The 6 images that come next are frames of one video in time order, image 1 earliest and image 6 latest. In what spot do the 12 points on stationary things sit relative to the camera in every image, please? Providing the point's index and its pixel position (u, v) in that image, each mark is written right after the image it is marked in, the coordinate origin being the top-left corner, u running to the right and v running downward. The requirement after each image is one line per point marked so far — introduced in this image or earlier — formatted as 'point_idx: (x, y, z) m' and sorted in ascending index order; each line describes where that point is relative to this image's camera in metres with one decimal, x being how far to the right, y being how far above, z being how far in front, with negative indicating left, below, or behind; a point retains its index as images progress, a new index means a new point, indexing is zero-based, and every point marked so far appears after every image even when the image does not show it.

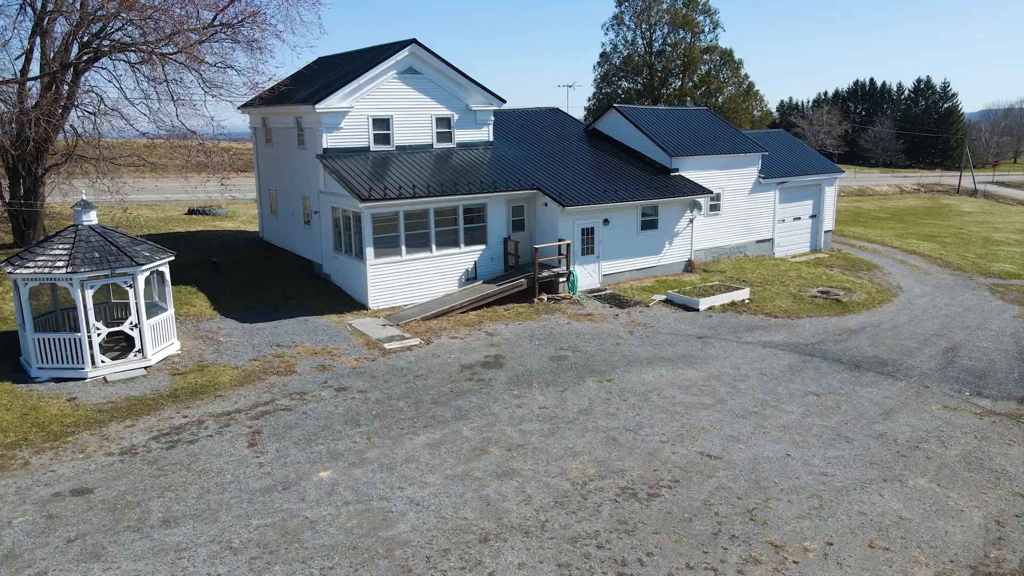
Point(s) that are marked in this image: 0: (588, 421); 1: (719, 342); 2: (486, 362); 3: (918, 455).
0: (+1.1, -2.0, +11.2) m
1: (+4.3, -1.1, +15.4) m
2: (-0.5, -1.4, +13.7) m
3: (+5.6, -2.3, +10.3) m
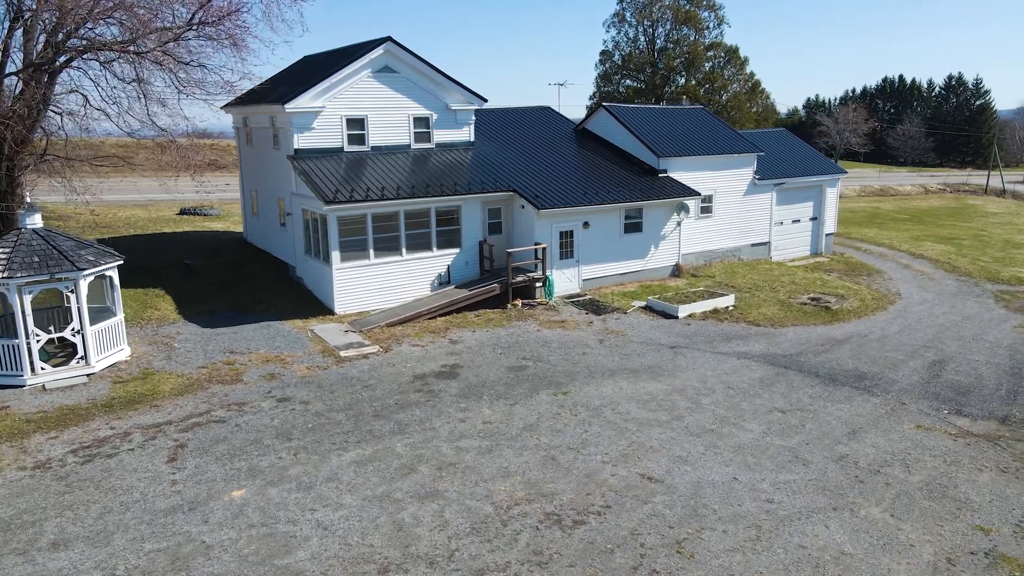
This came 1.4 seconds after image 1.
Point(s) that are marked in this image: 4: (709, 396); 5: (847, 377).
0: (+0.3, -2.1, +10.6) m
1: (+3.5, -1.3, +14.8) m
2: (-1.3, -1.5, +13.2) m
3: (+4.7, -2.5, +9.6) m
4: (+3.3, -1.8, +12.4) m
5: (+6.1, -1.6, +13.6) m
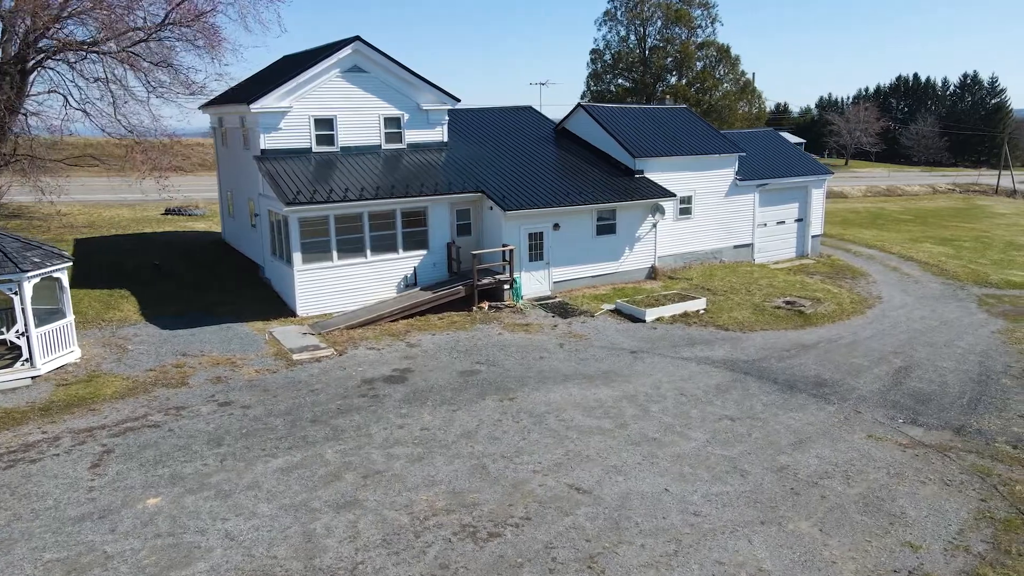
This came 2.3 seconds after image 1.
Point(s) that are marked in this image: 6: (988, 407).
0: (-0.7, -2.2, +10.4) m
1: (+2.7, -1.4, +14.5) m
2: (-2.2, -1.6, +13.1) m
3: (+3.8, -2.6, +9.3) m
4: (+2.4, -1.9, +12.1) m
5: (+5.2, -1.7, +13.3) m
6: (+7.8, -1.9, +12.2) m
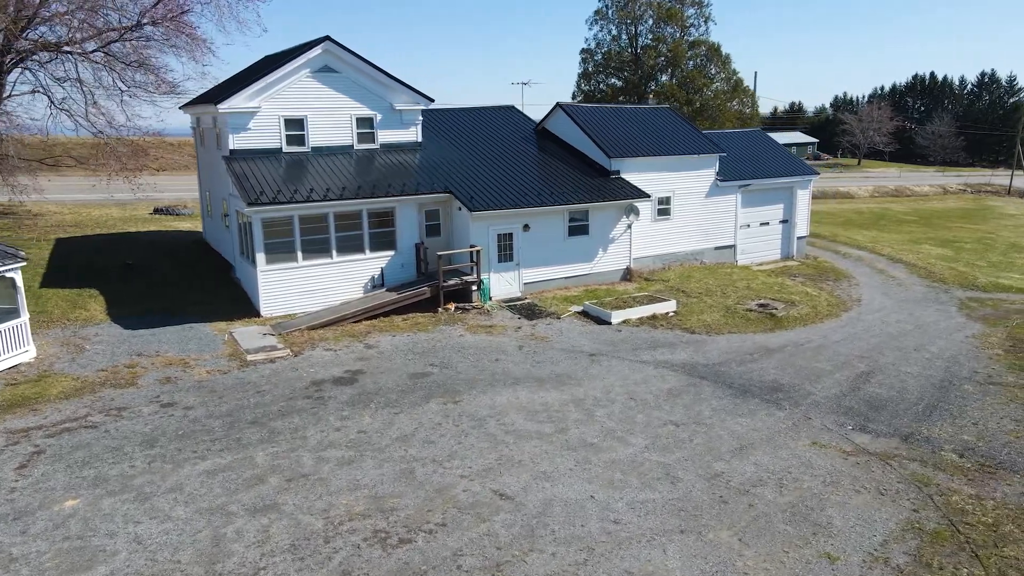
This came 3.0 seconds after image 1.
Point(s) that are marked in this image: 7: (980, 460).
0: (-1.6, -2.2, +10.3) m
1: (+1.9, -1.4, +14.3) m
2: (-3.0, -1.6, +13.0) m
3: (+2.8, -2.6, +9.1) m
4: (+1.5, -1.9, +12.0) m
5: (+4.4, -1.8, +13.1) m
6: (+6.9, -2.0, +11.9) m
7: (+6.4, -2.4, +10.3) m
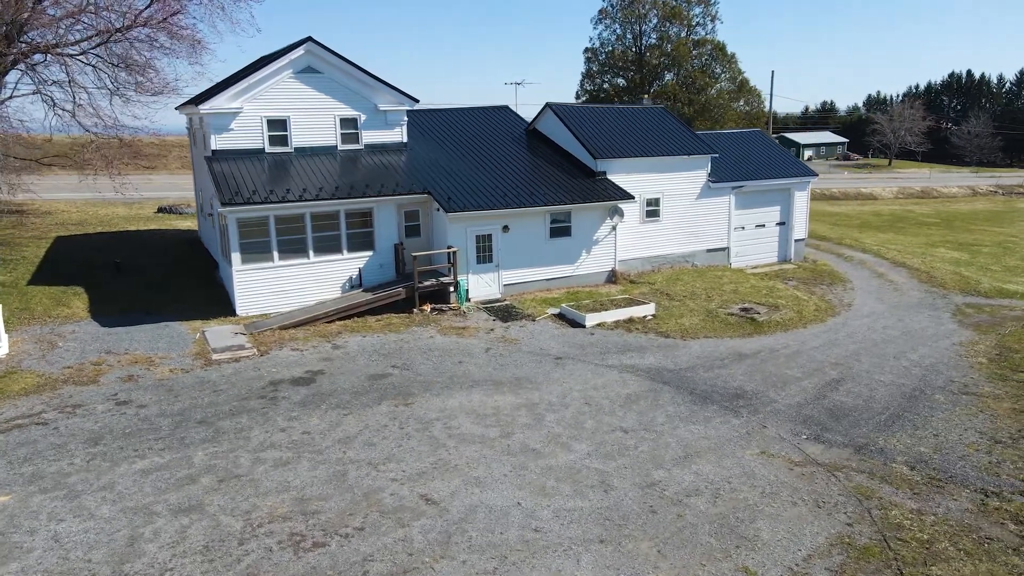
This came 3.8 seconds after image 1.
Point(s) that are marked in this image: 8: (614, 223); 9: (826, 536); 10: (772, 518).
0: (-2.4, -2.3, +10.3) m
1: (+1.2, -1.5, +14.2) m
2: (-3.7, -1.6, +13.1) m
3: (+1.9, -2.7, +8.9) m
4: (+0.7, -2.0, +11.9) m
5: (+3.6, -1.8, +12.8) m
6: (+6.1, -2.1, +11.6) m
7: (+5.6, -2.5, +10.0) m
8: (+2.8, +1.7, +20.0) m
9: (+3.6, -2.8, +8.5) m
10: (+3.1, -2.7, +8.9) m
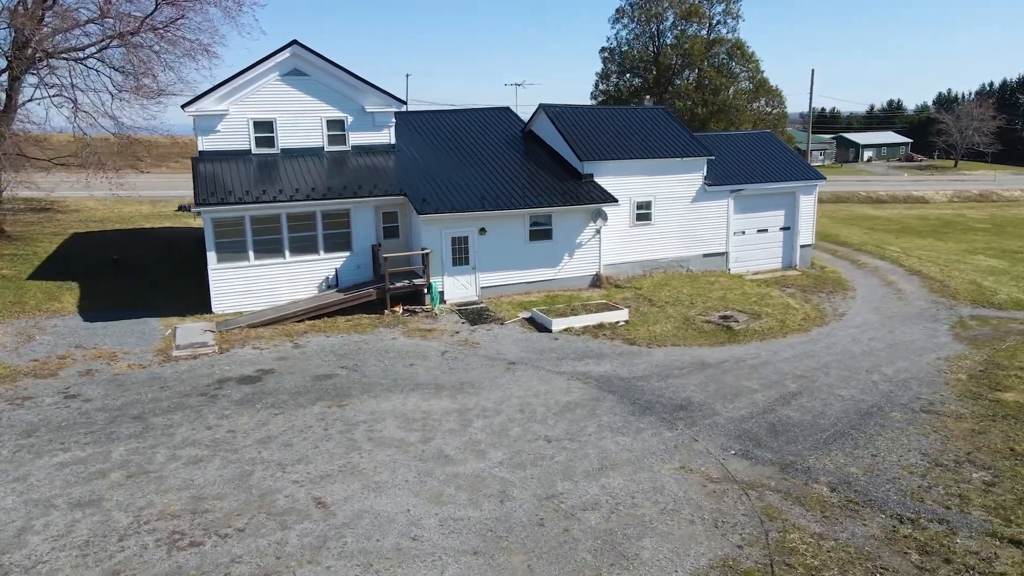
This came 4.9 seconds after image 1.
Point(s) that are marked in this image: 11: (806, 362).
0: (-3.6, -2.3, +10.5) m
1: (+0.3, -1.5, +14.0) m
2: (-4.7, -1.6, +13.3) m
3: (+0.6, -2.8, +8.8) m
4: (-0.4, -2.1, +11.8) m
5: (+2.6, -2.0, +12.5) m
6: (+5.0, -2.3, +11.1) m
7: (+4.3, -2.6, +9.5) m
8: (+2.3, +1.6, +19.7) m
9: (+2.2, -3.0, +8.2) m
10: (+1.7, -2.9, +8.6) m
11: (+5.9, -1.5, +14.9) m
